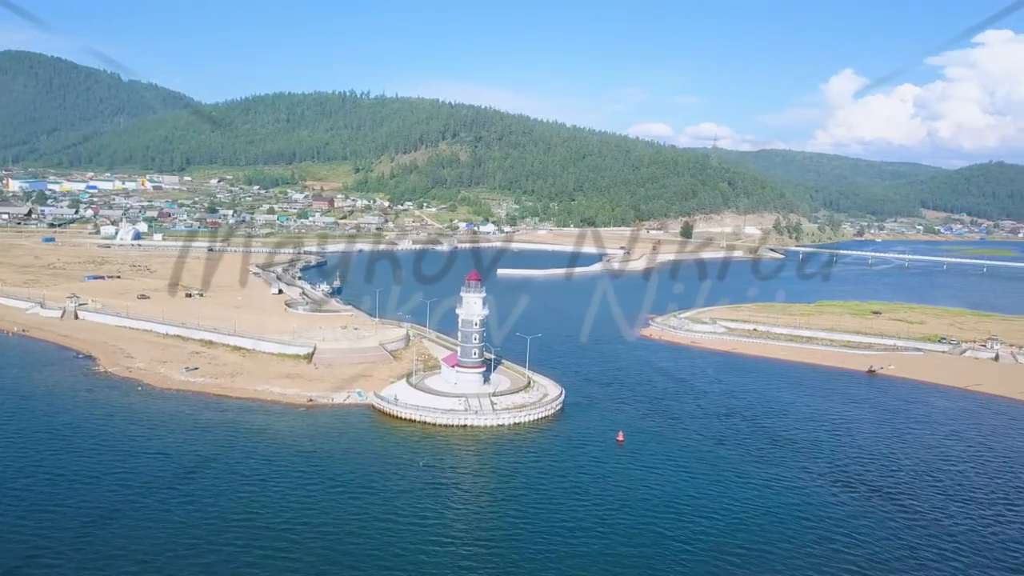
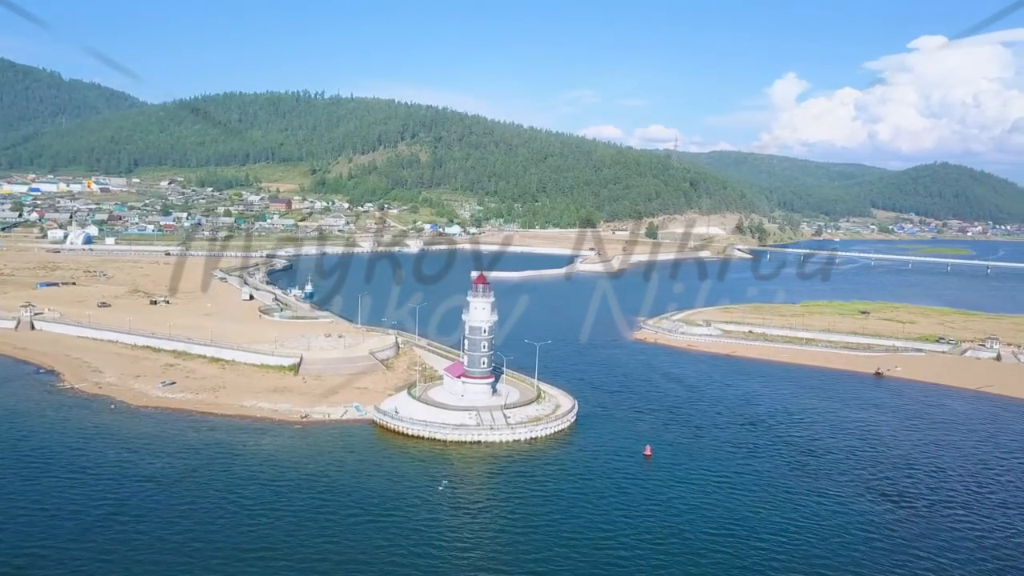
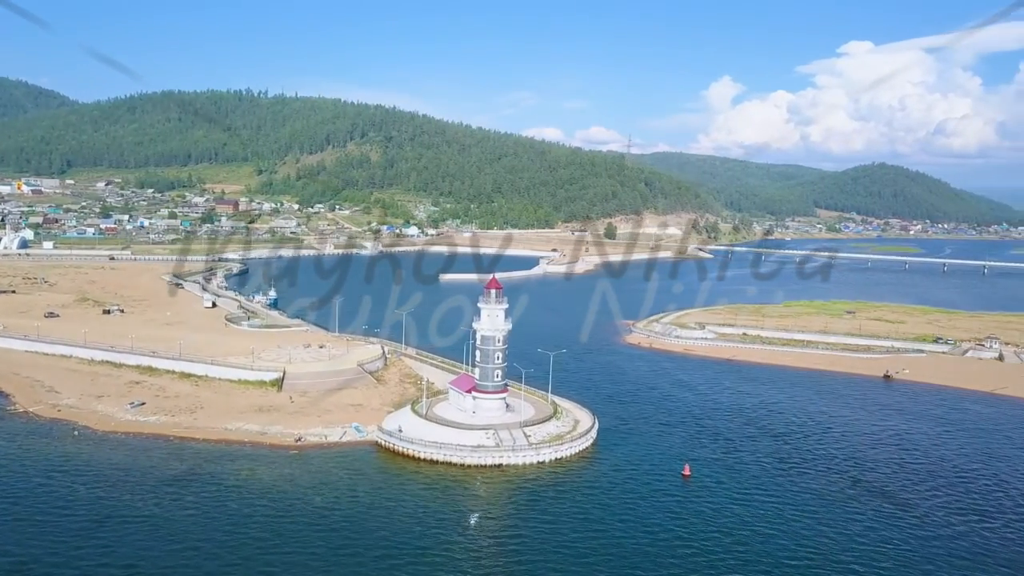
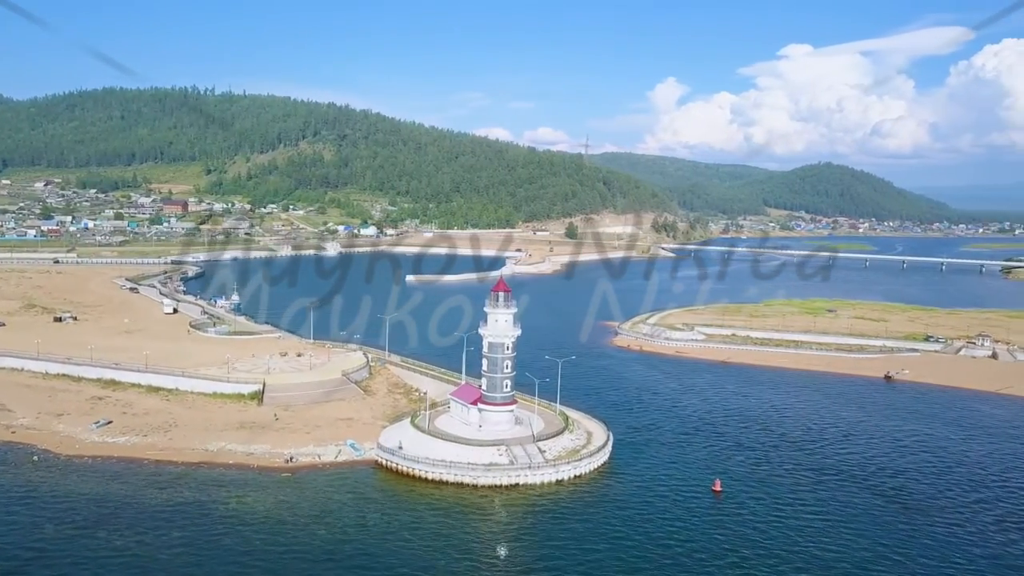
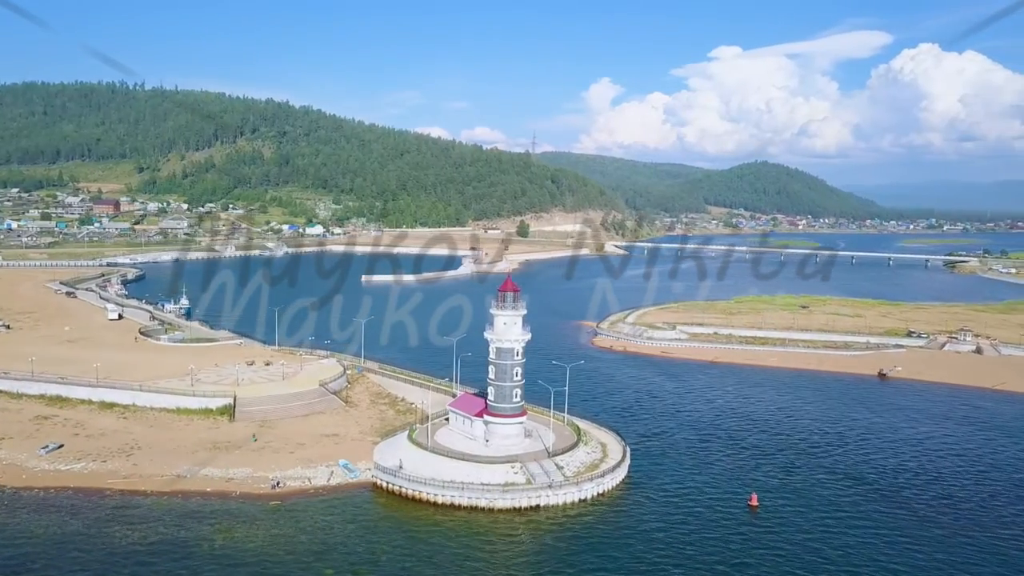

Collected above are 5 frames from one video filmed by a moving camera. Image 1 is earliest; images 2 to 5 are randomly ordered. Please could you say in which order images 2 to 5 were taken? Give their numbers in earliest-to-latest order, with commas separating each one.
2, 3, 4, 5
